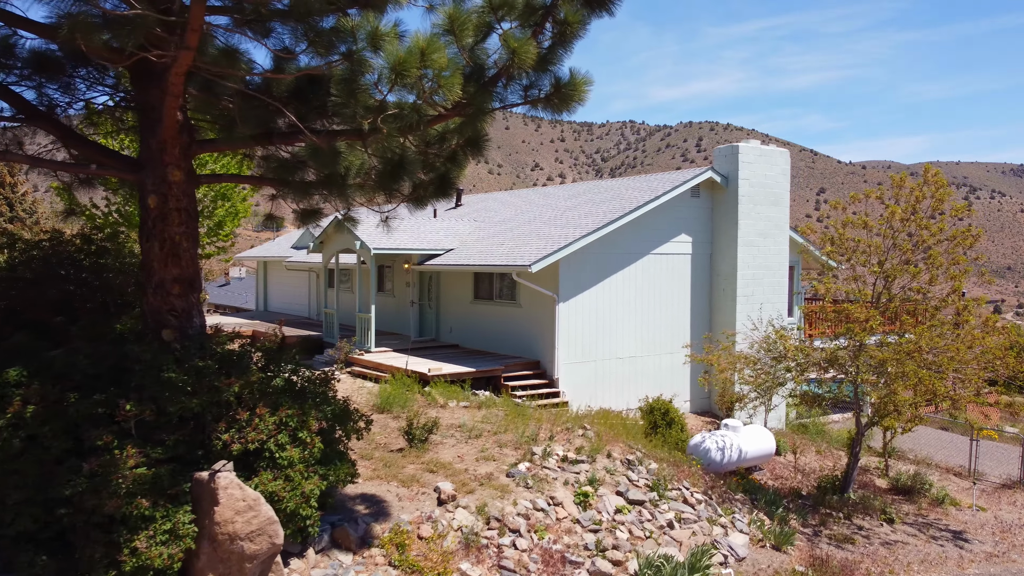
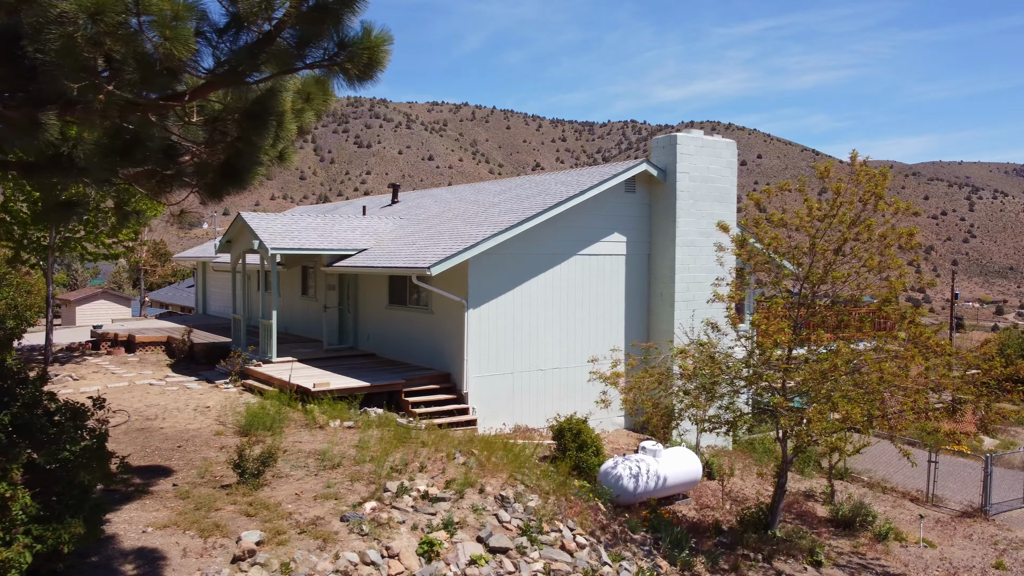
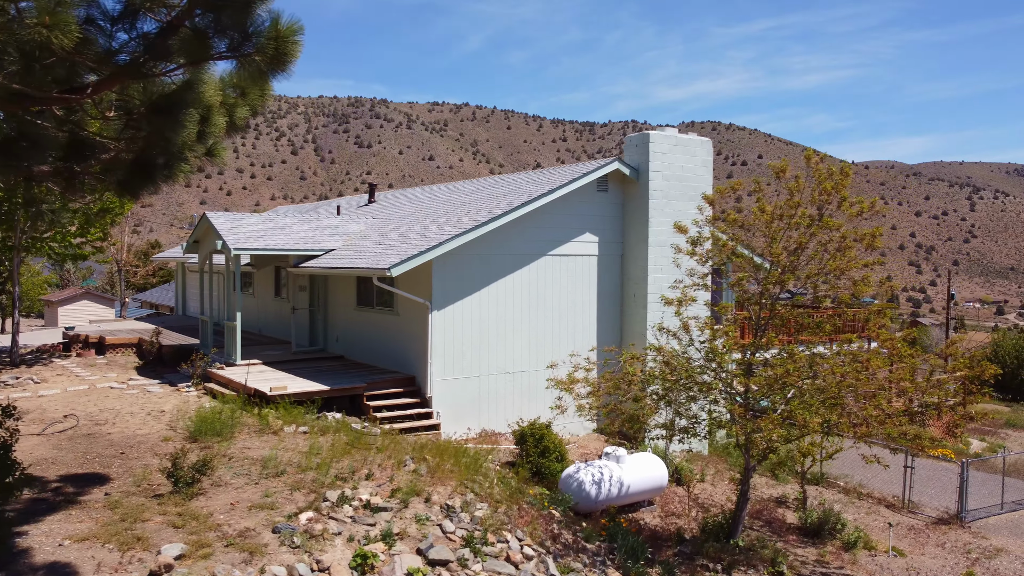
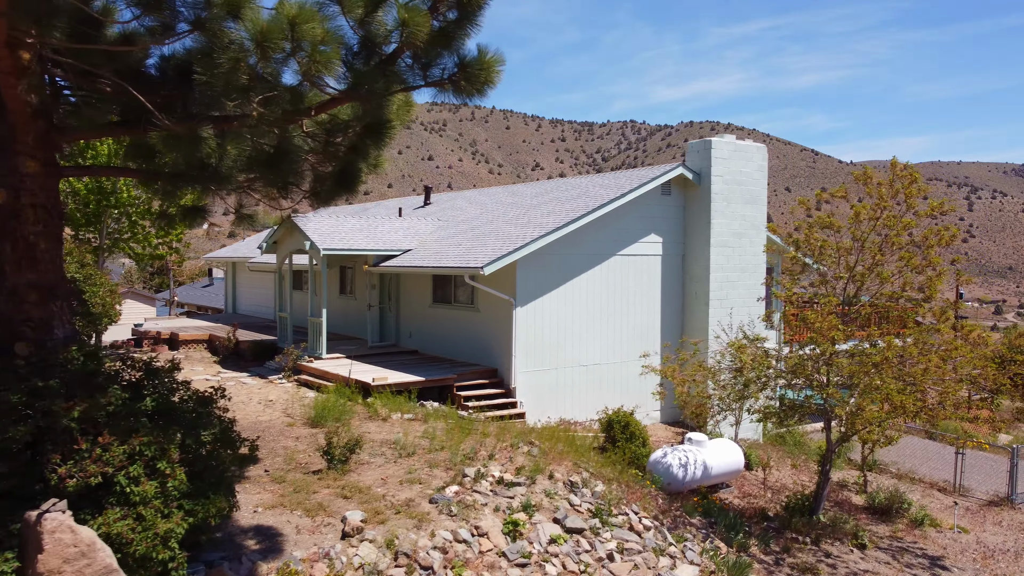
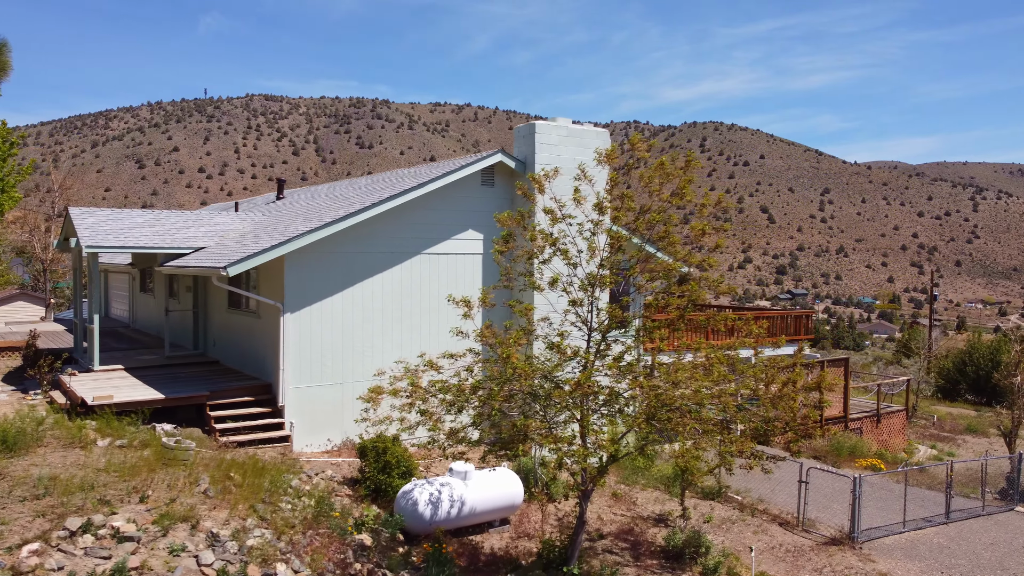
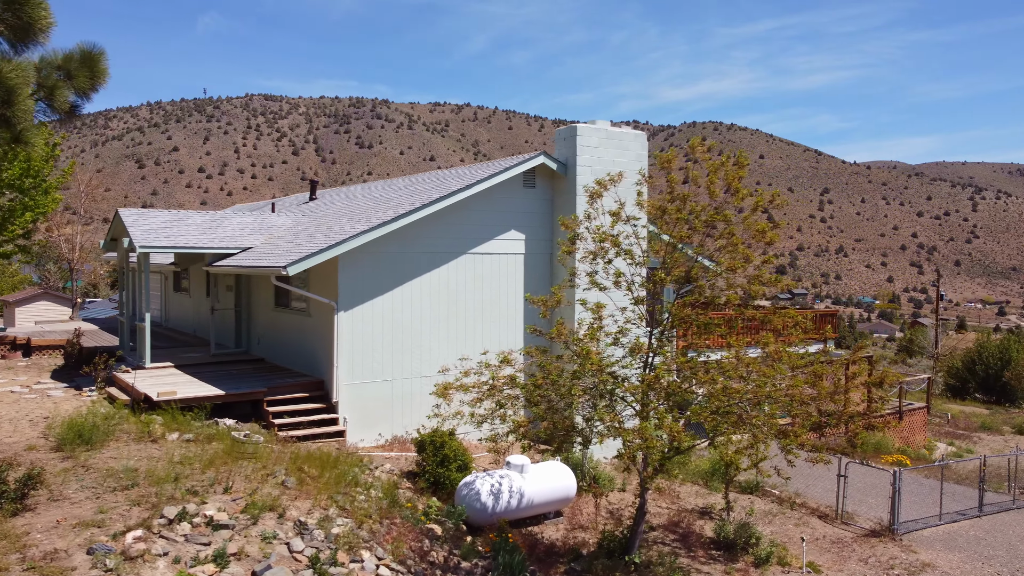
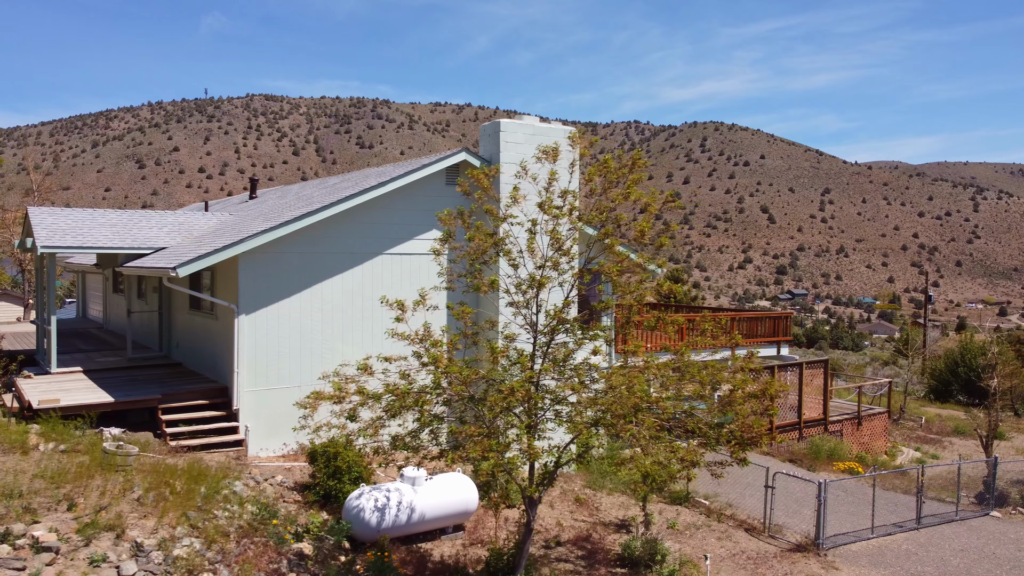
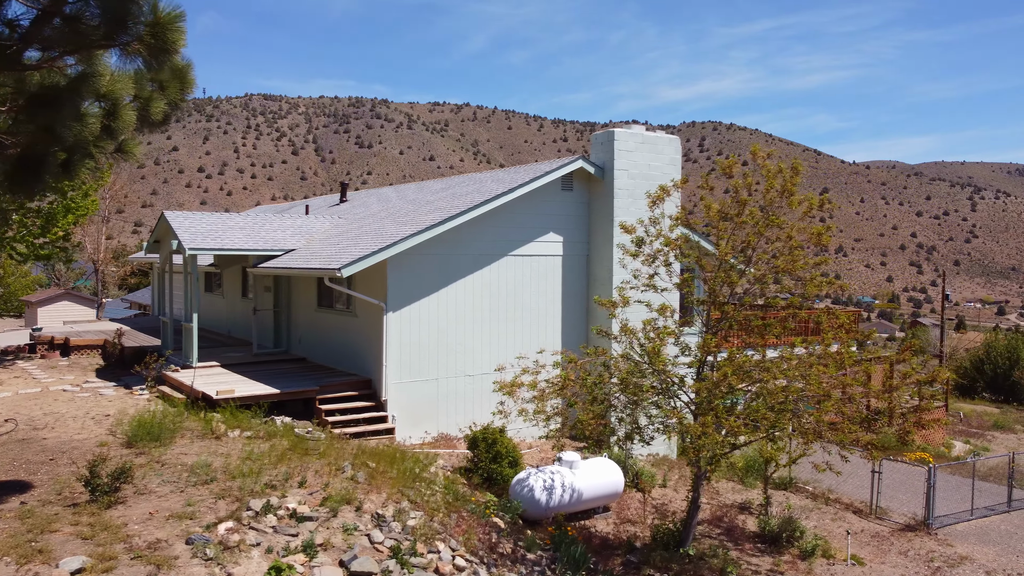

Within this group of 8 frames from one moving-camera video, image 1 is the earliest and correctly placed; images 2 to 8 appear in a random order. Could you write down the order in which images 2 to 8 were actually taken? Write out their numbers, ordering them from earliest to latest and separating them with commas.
4, 2, 3, 8, 6, 5, 7
